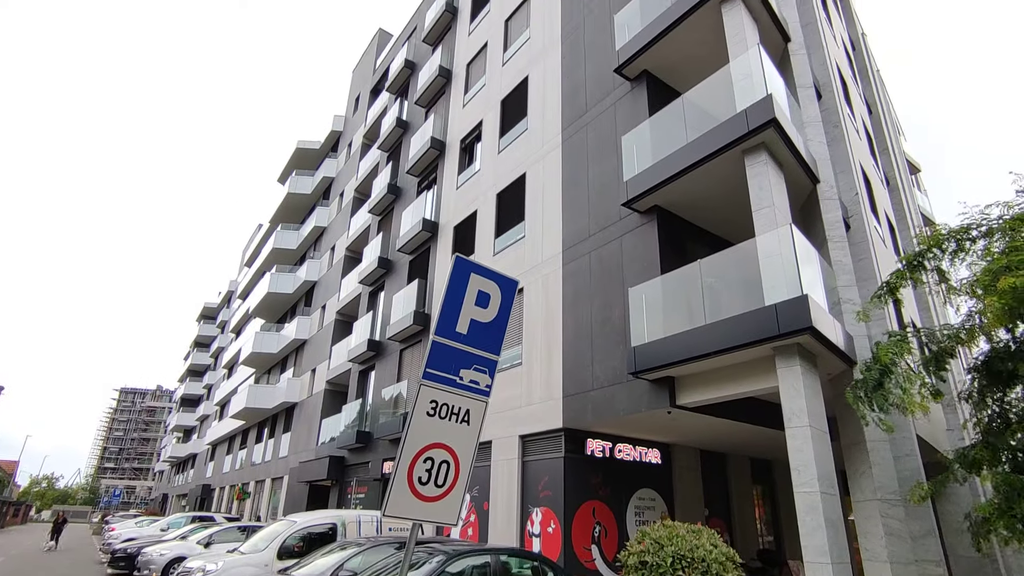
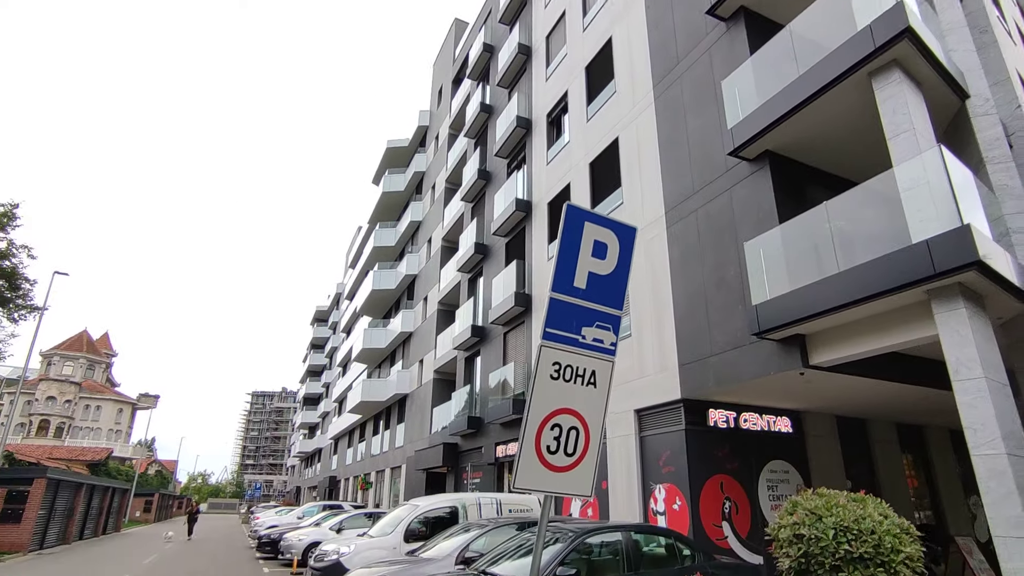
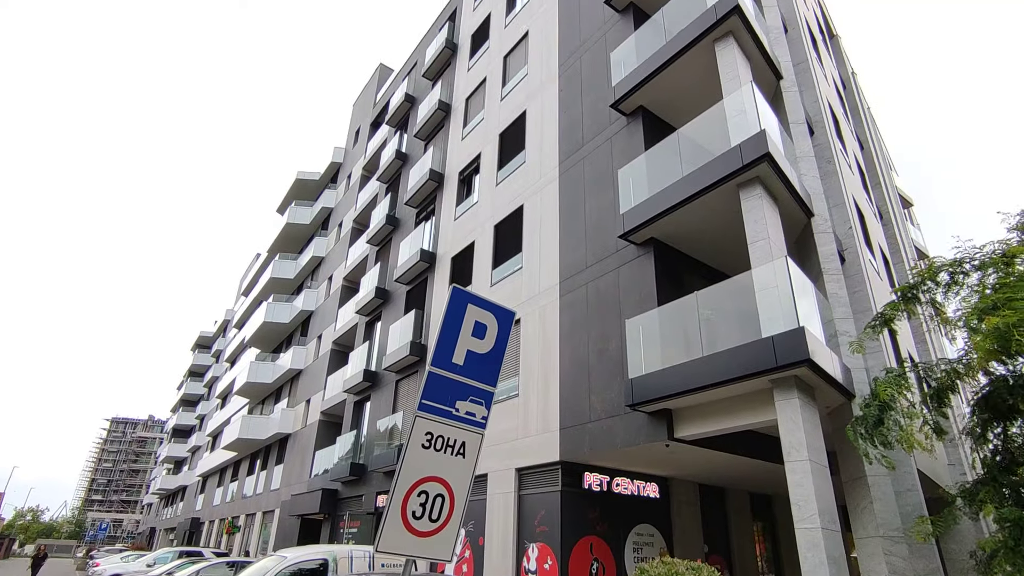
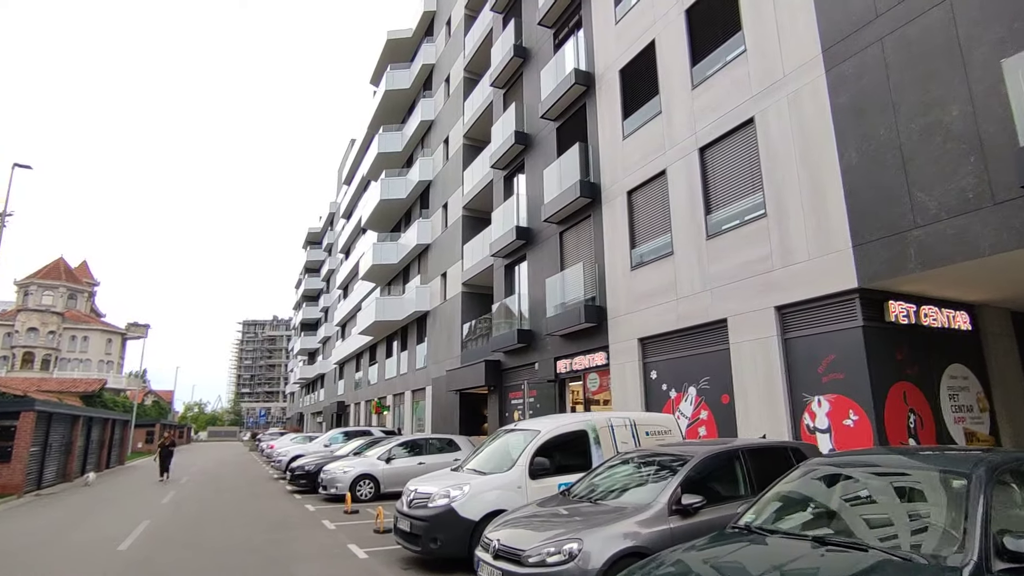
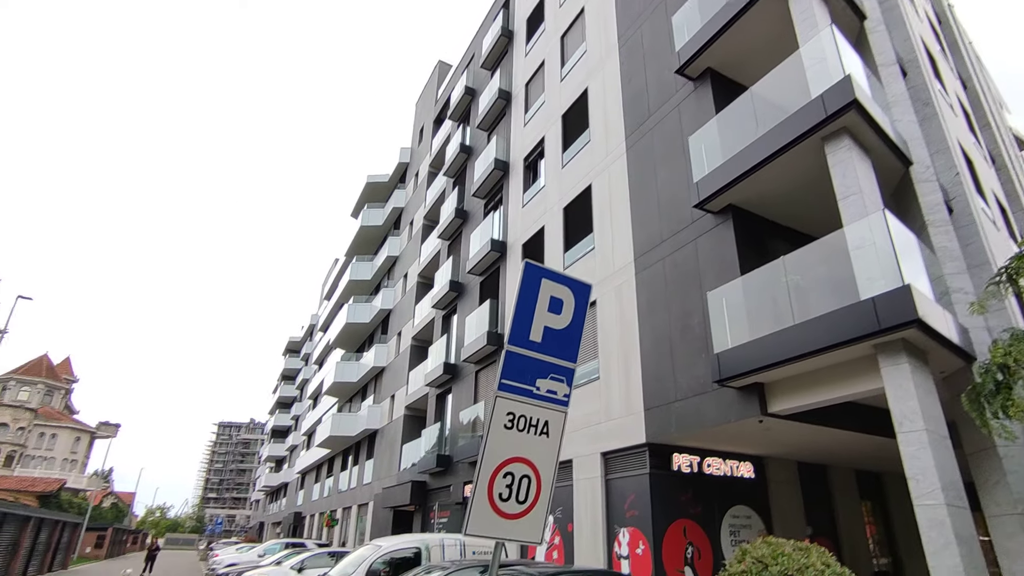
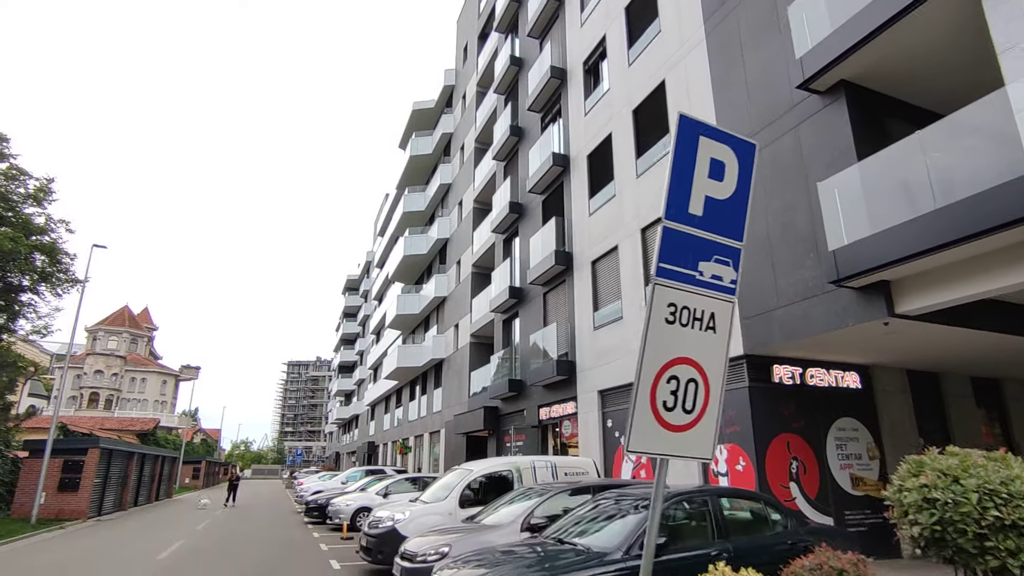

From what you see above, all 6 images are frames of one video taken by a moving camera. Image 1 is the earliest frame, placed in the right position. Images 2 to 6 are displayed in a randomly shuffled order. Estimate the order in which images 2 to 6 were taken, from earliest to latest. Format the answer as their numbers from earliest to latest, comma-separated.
3, 5, 2, 6, 4
